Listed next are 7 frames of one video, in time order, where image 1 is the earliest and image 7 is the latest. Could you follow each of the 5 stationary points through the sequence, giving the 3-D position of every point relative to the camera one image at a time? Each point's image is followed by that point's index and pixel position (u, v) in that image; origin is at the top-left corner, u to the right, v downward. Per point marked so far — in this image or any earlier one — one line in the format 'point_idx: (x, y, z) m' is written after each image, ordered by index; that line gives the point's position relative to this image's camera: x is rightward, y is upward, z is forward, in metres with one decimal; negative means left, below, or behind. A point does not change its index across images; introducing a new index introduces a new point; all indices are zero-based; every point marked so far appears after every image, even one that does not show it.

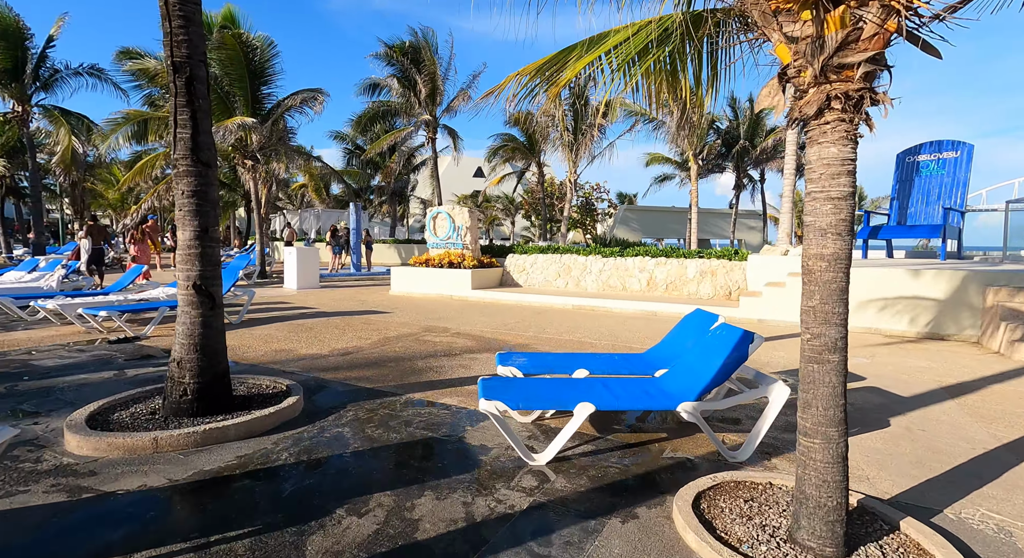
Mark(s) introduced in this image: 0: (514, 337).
0: (0.0, -0.9, +8.7) m
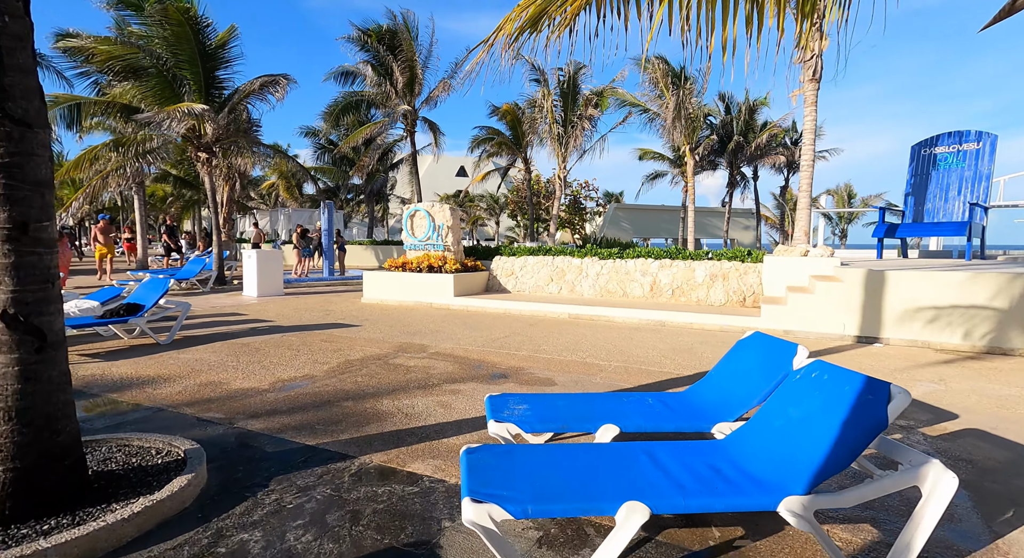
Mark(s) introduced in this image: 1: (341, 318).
0: (-0.1, -1.0, +7.2) m
1: (-3.2, -0.8, +11.0) m
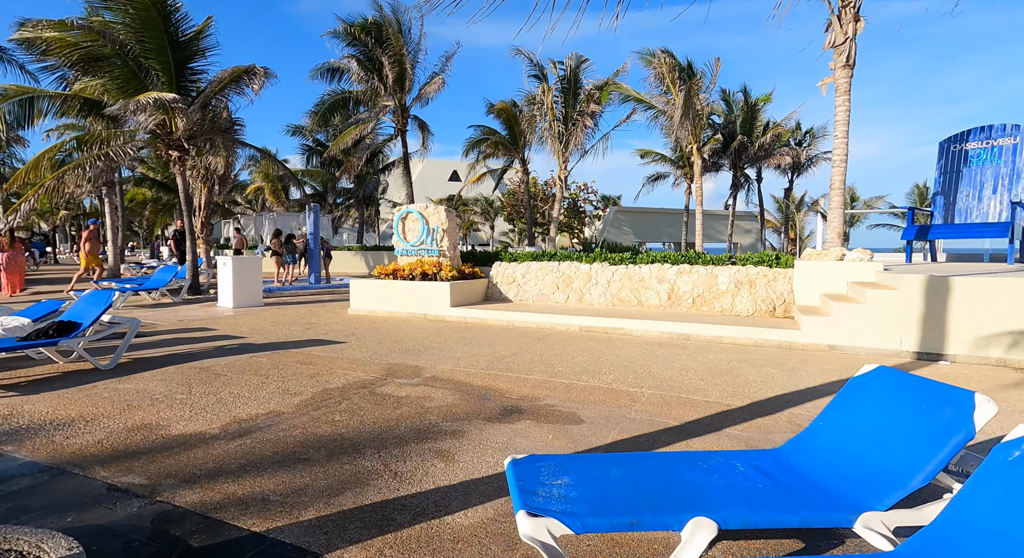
0: (0.0, -1.1, +6.1) m
1: (-3.1, -0.9, +9.8) m
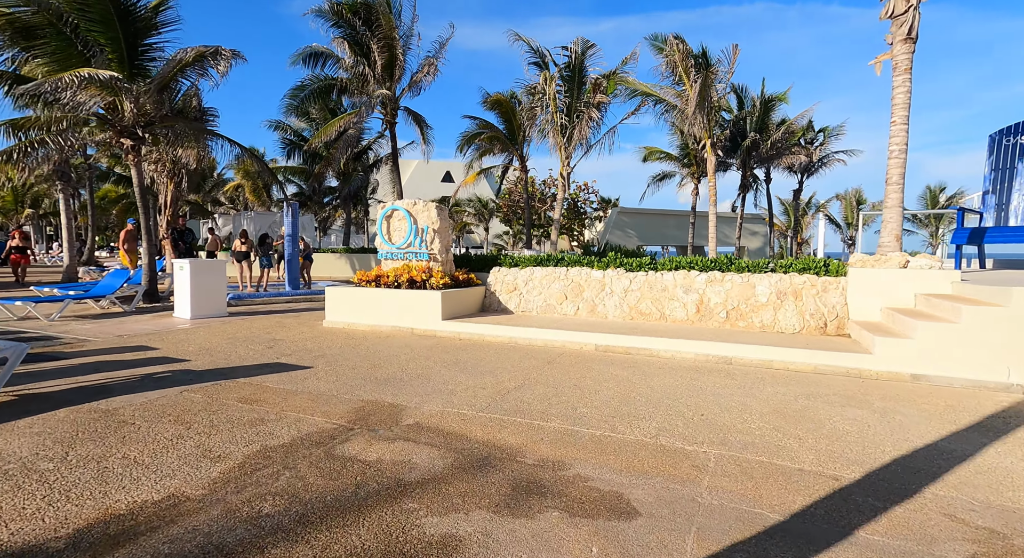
0: (+0.1, -1.2, +4.4) m
1: (-3.1, -1.1, +8.1) m
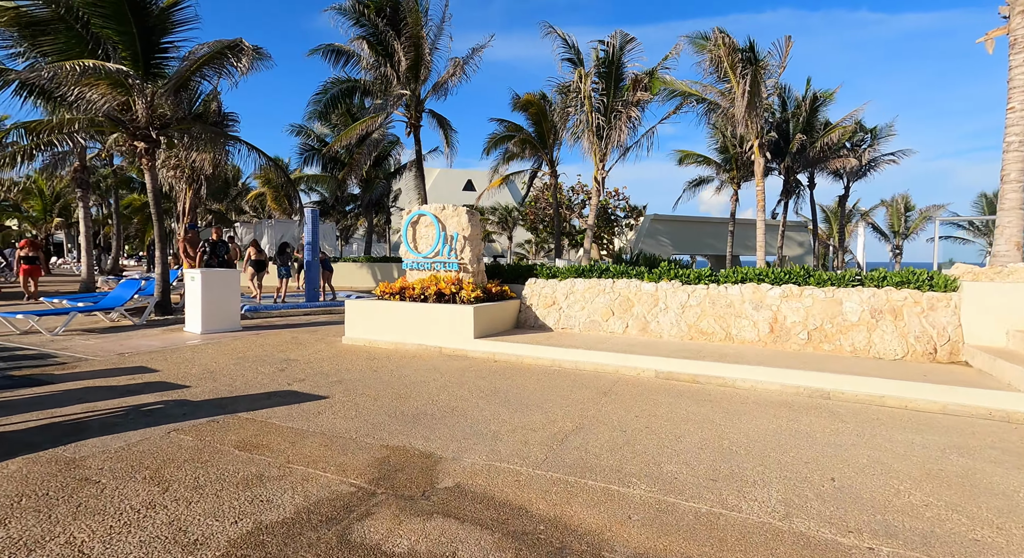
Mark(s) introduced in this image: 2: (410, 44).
0: (+0.5, -1.3, +3.3) m
1: (-2.5, -1.2, +7.1) m
2: (-2.9, +6.5, +16.9) m
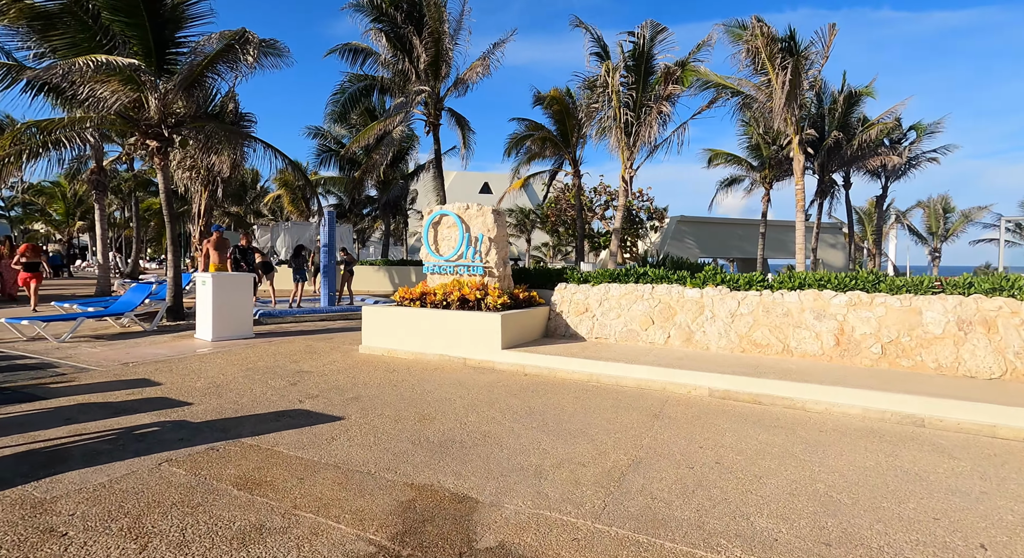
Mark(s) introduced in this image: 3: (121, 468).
0: (+0.8, -1.4, +2.5) m
1: (-2.1, -1.3, +6.4) m
2: (-2.2, +6.4, +16.2) m
3: (-2.7, -1.3, +4.1) m
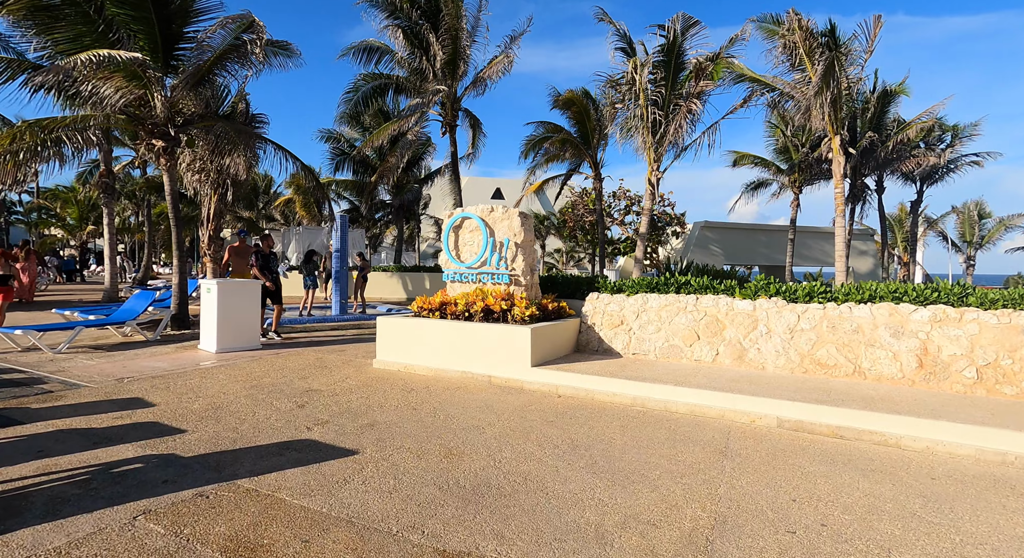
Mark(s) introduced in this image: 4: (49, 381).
0: (+1.1, -1.4, +1.7) m
1: (-1.8, -1.4, +5.6) m
2: (-1.7, +6.2, +15.5) m
3: (-2.4, -1.4, +3.3) m
4: (-6.1, -1.3, +7.9) m
